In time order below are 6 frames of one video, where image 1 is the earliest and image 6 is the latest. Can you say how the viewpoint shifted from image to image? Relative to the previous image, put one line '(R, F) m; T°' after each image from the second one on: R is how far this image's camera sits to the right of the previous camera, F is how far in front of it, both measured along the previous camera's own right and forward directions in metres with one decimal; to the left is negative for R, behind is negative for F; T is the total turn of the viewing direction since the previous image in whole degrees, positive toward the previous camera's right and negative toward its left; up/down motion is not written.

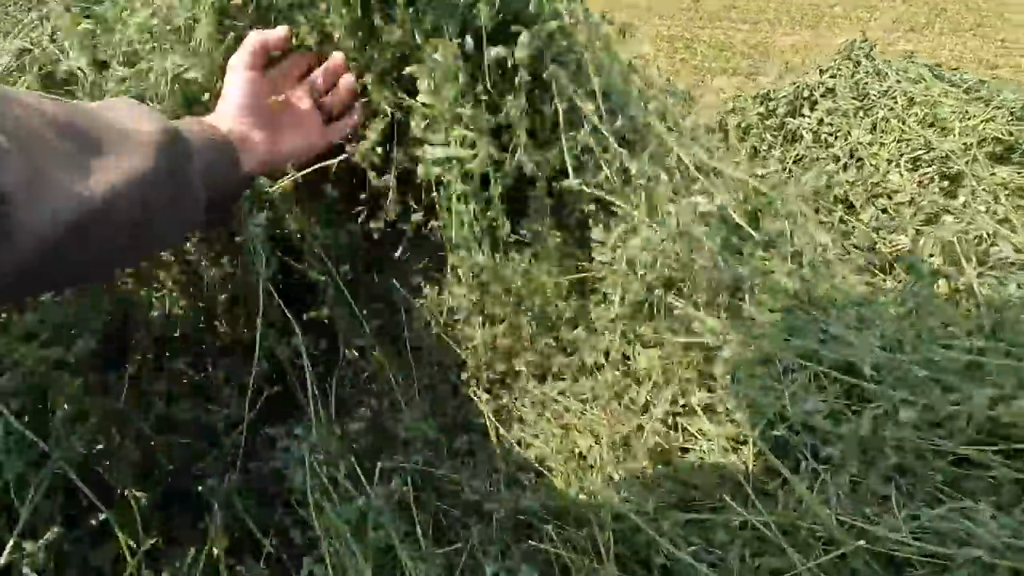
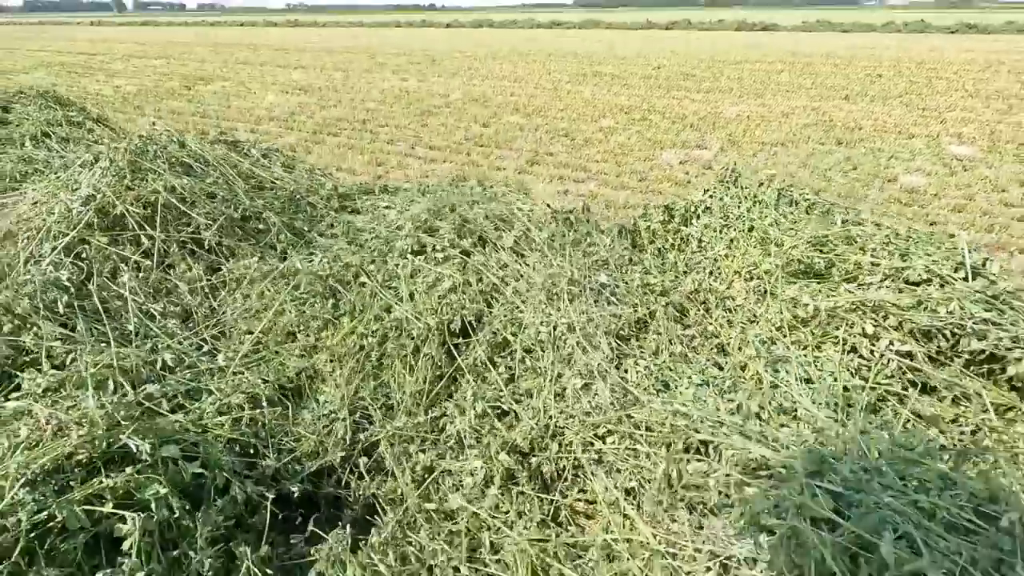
(+0.2, -0.8) m; +2°
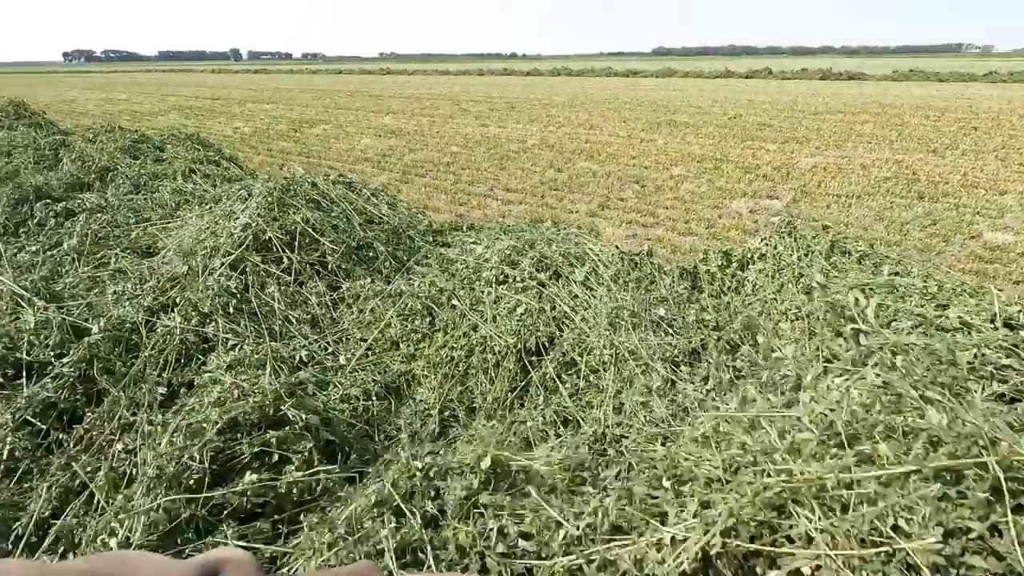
(0.0, -0.6) m; -7°
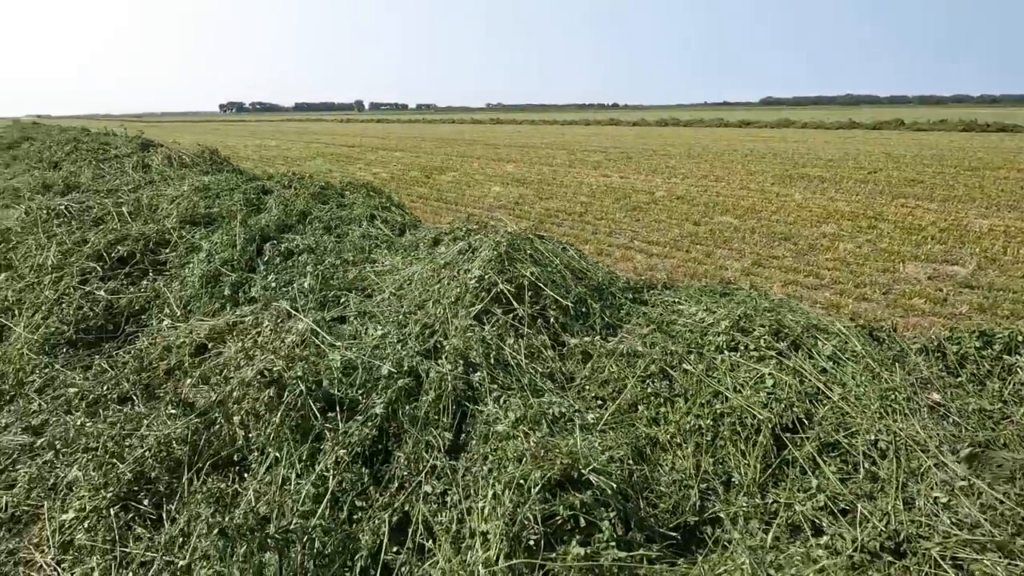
(-1.1, -0.1) m; -10°
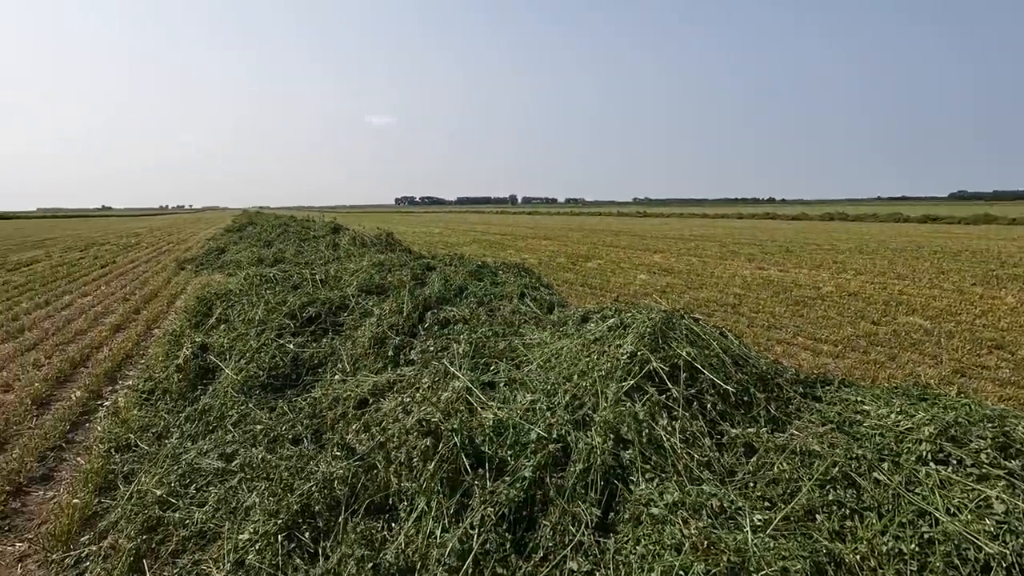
(-0.1, 0.0) m; -15°
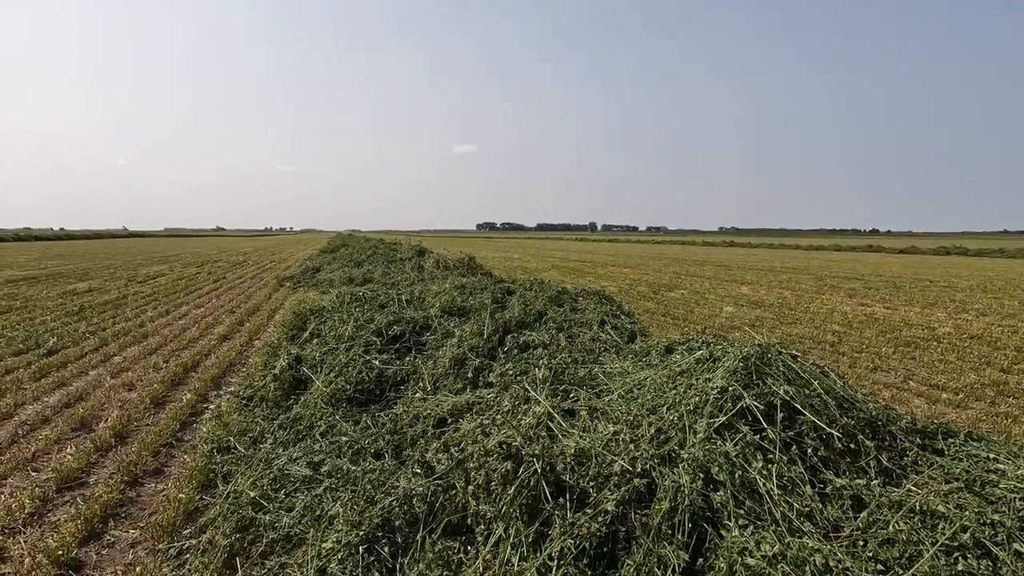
(-0.1, 0.0) m; -8°
